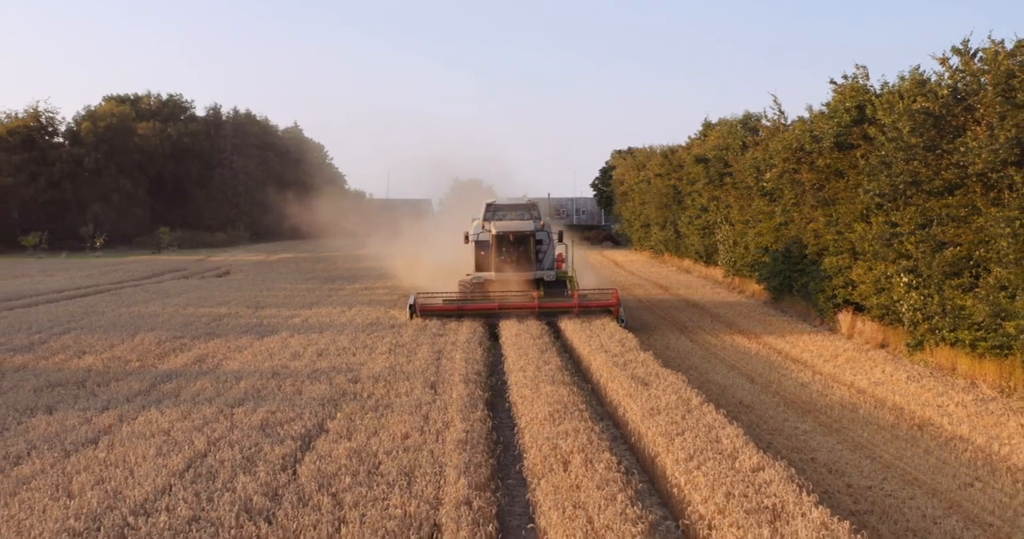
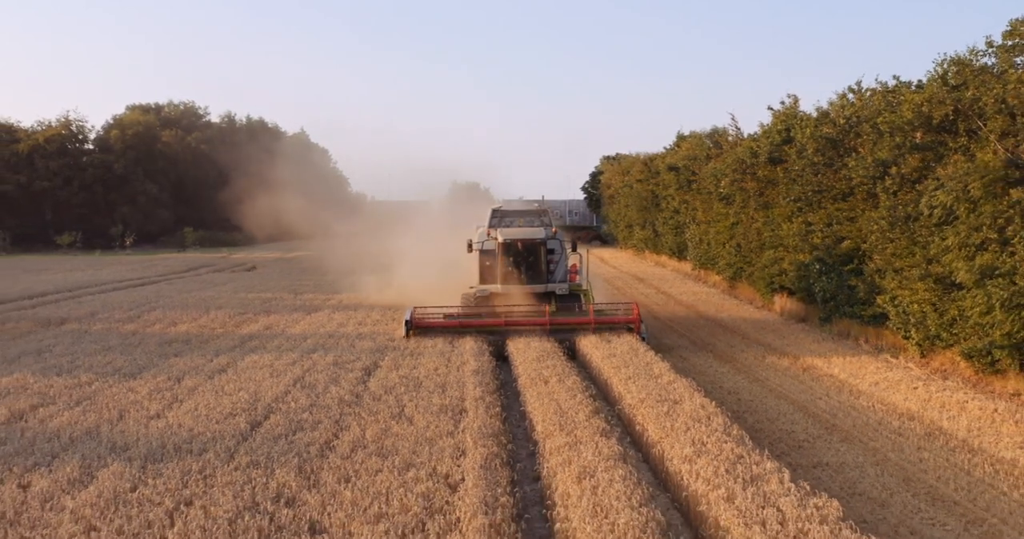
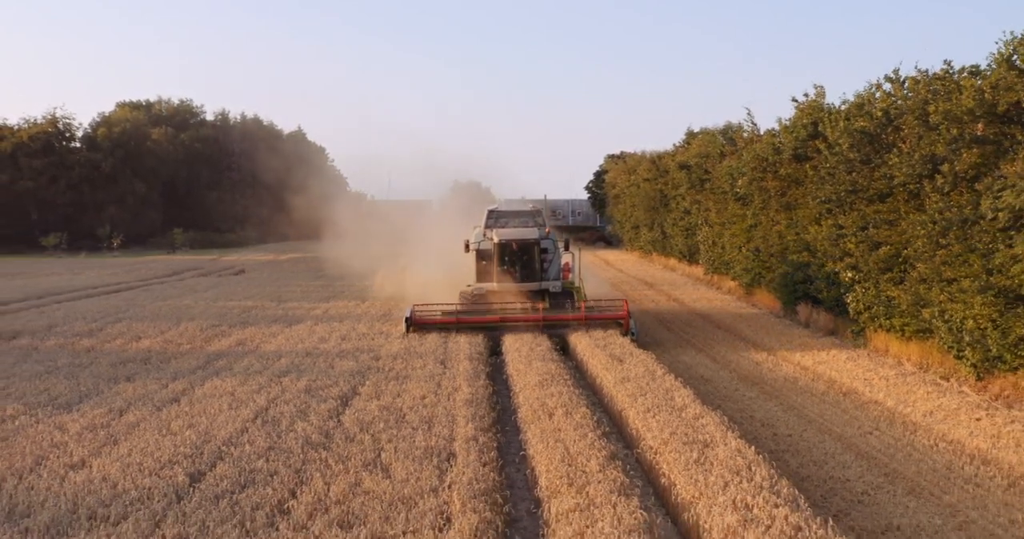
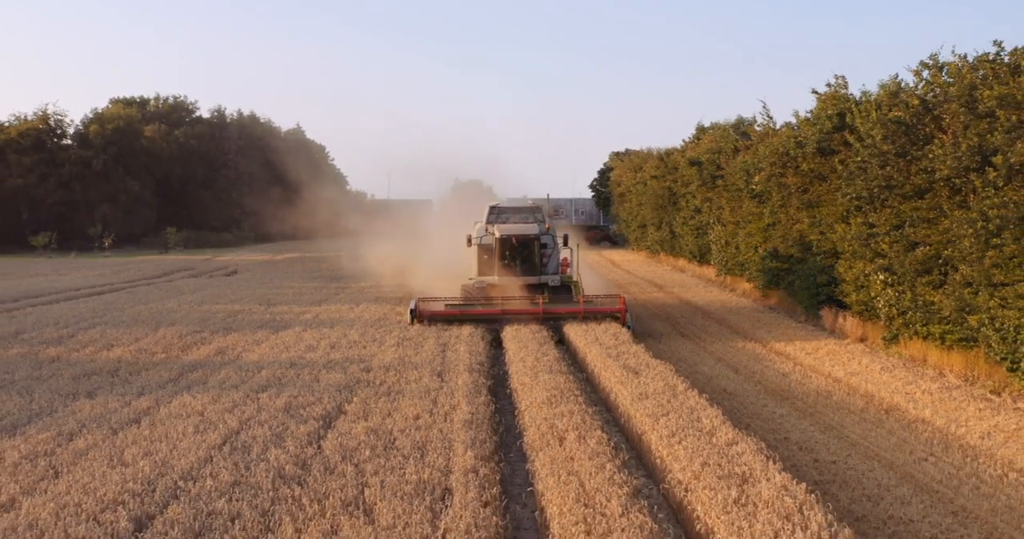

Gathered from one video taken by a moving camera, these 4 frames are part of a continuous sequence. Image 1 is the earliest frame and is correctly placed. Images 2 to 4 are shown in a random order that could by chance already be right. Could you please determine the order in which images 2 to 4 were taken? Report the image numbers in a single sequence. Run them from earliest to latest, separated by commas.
4, 3, 2
